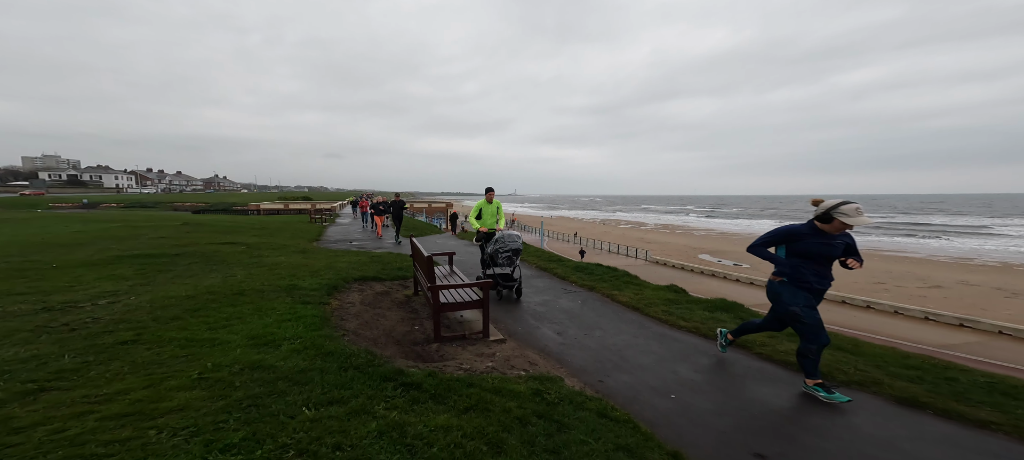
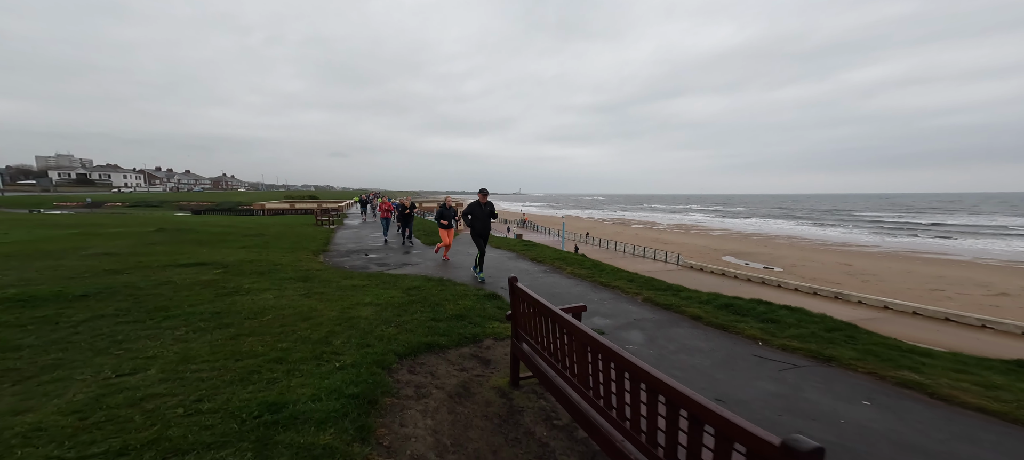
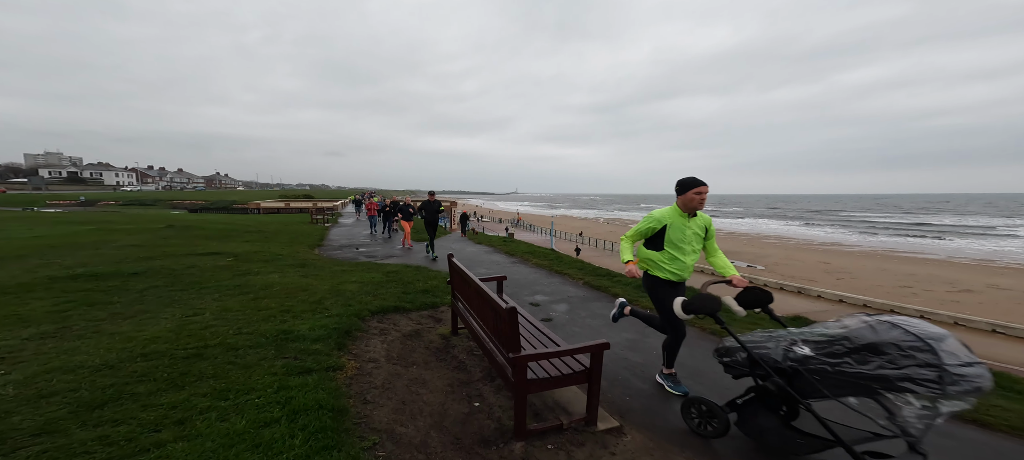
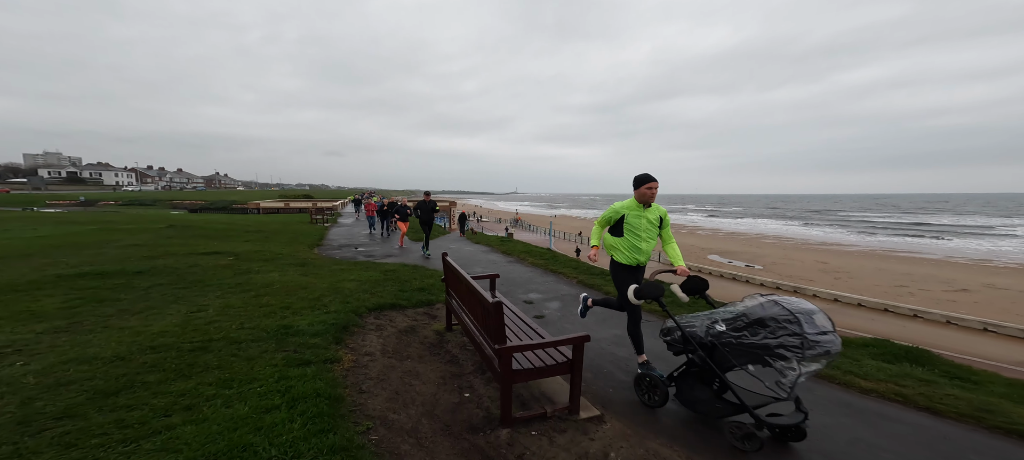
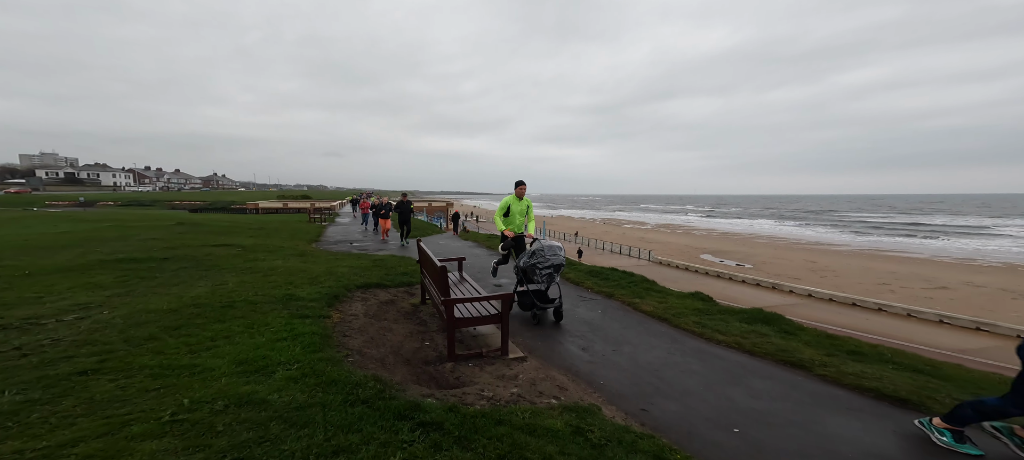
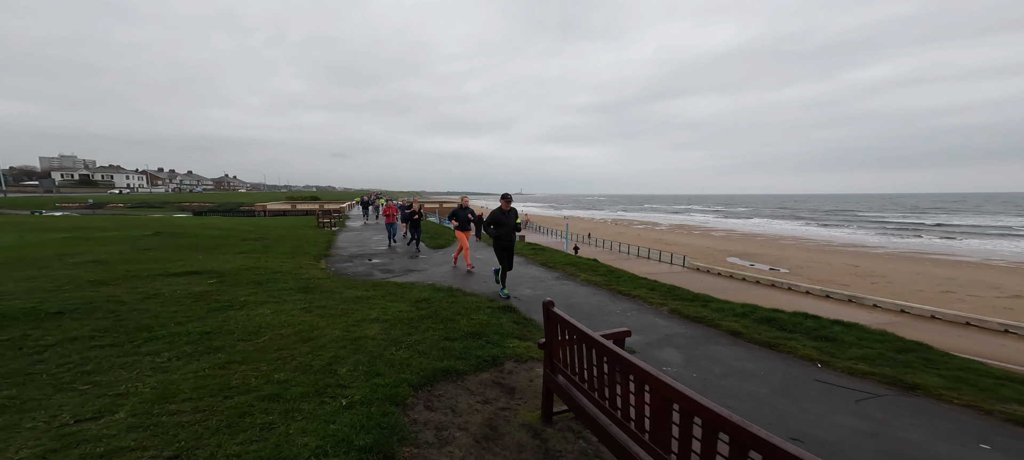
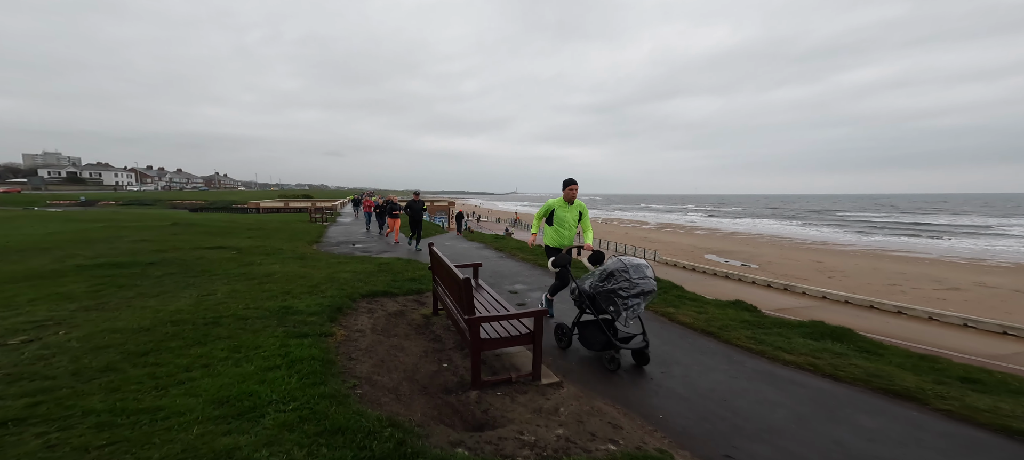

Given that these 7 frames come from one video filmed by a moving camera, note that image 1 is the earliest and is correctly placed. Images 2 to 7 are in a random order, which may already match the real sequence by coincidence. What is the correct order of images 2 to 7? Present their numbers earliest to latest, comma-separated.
5, 7, 4, 3, 2, 6
